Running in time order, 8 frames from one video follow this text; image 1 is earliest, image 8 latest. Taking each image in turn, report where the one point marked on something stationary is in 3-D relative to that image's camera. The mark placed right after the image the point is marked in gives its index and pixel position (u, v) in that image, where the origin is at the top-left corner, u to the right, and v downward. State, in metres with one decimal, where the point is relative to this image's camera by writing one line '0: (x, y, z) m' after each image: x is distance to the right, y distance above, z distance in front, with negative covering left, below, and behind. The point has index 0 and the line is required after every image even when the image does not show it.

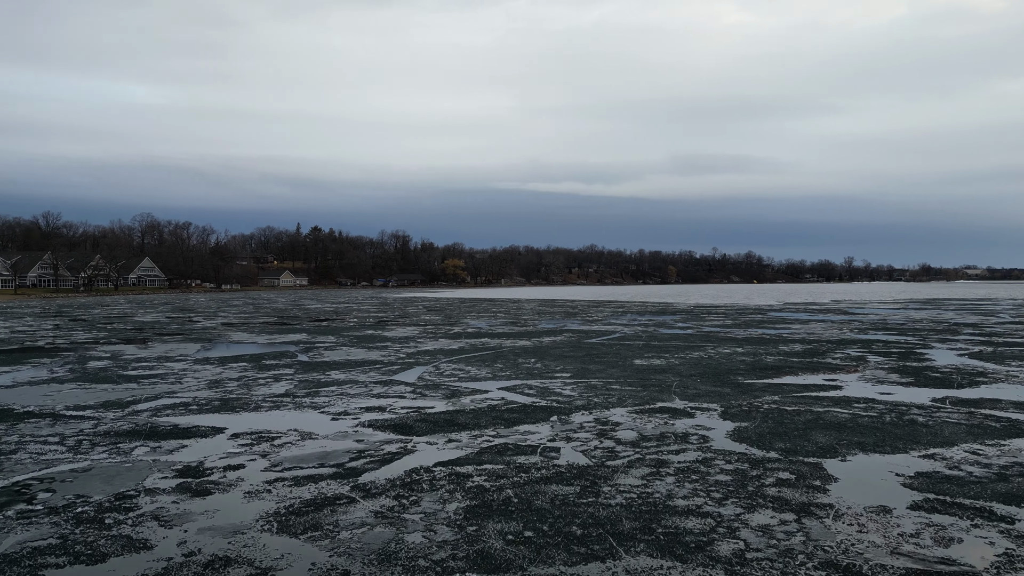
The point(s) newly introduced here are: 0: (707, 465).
0: (+2.3, -2.1, +8.4) m
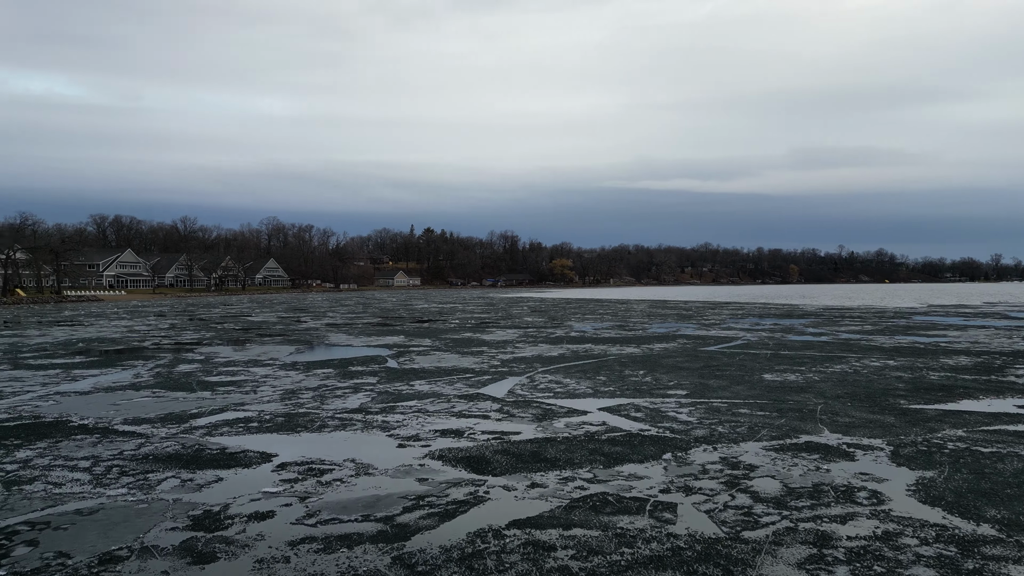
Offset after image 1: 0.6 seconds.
0: (+3.1, -2.1, +5.9) m
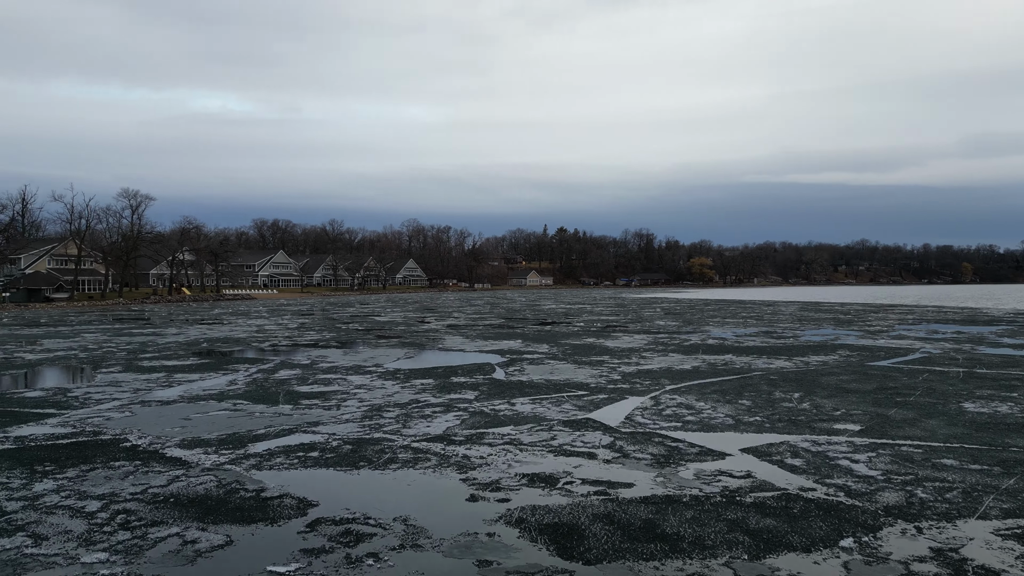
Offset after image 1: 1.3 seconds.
0: (+3.4, -2.2, +2.9) m
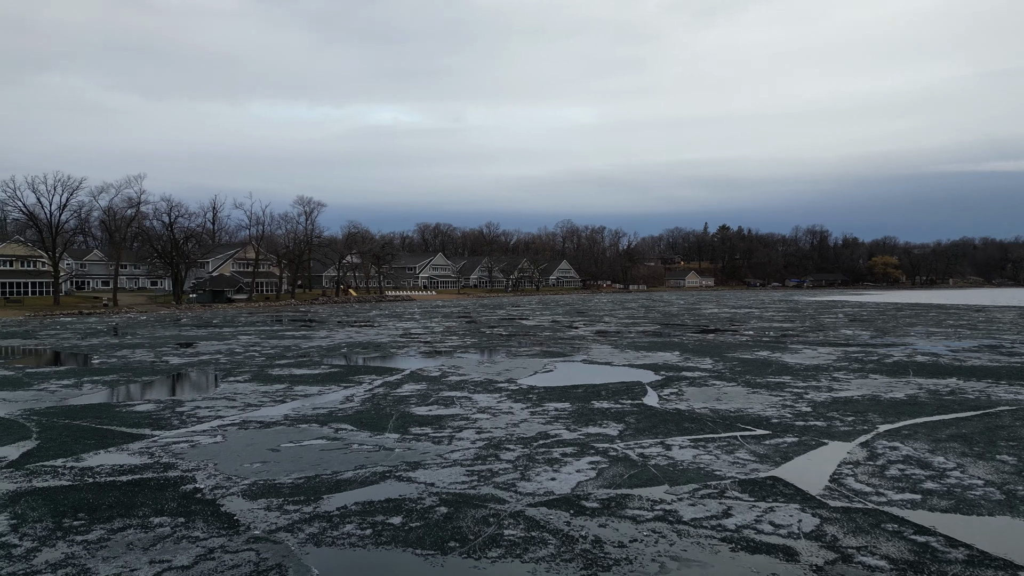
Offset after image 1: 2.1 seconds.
0: (+3.3, -2.2, -0.6) m
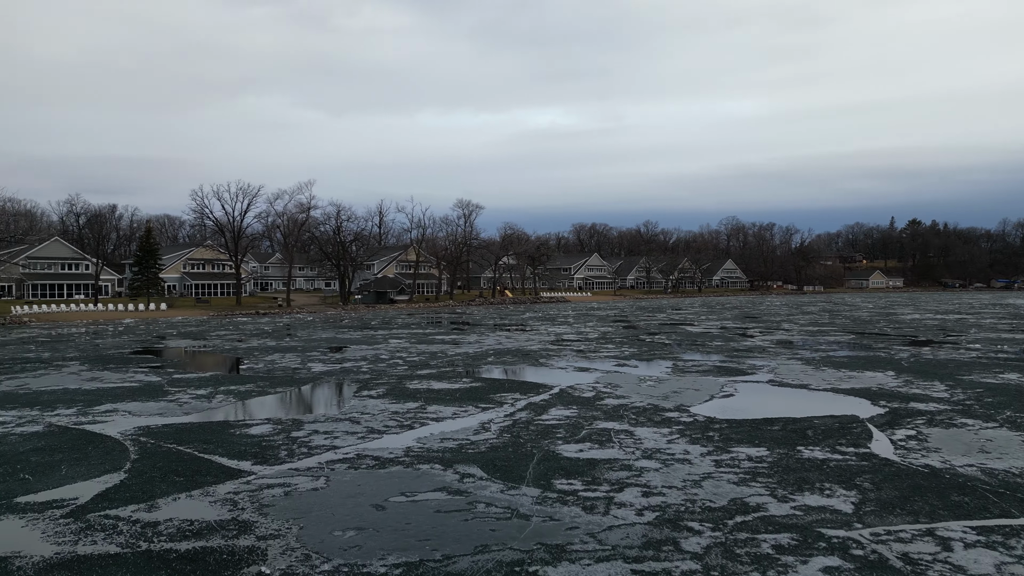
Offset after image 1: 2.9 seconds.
0: (+2.8, -2.3, -4.0) m
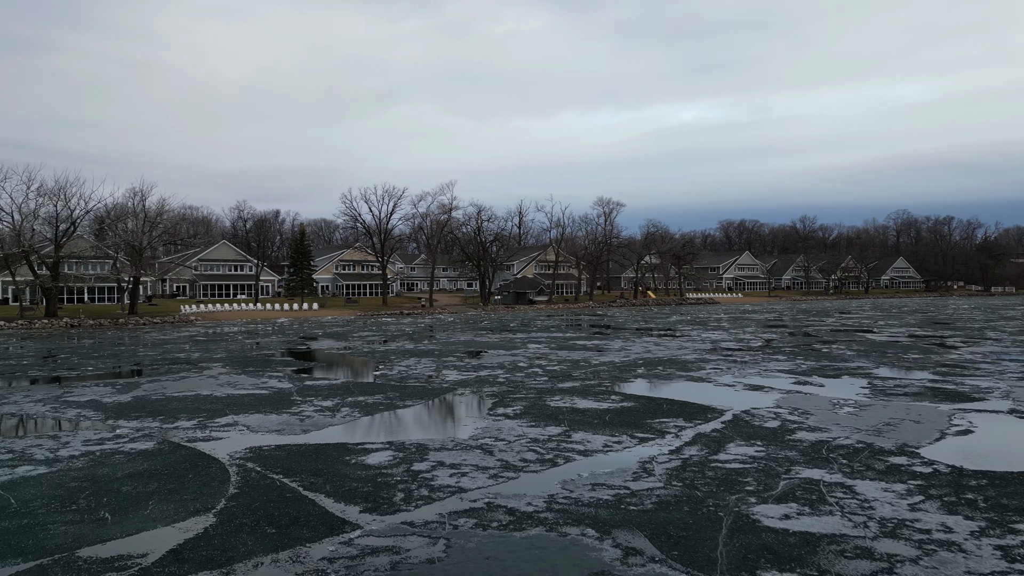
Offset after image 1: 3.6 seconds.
0: (+1.9, -2.4, -6.8) m
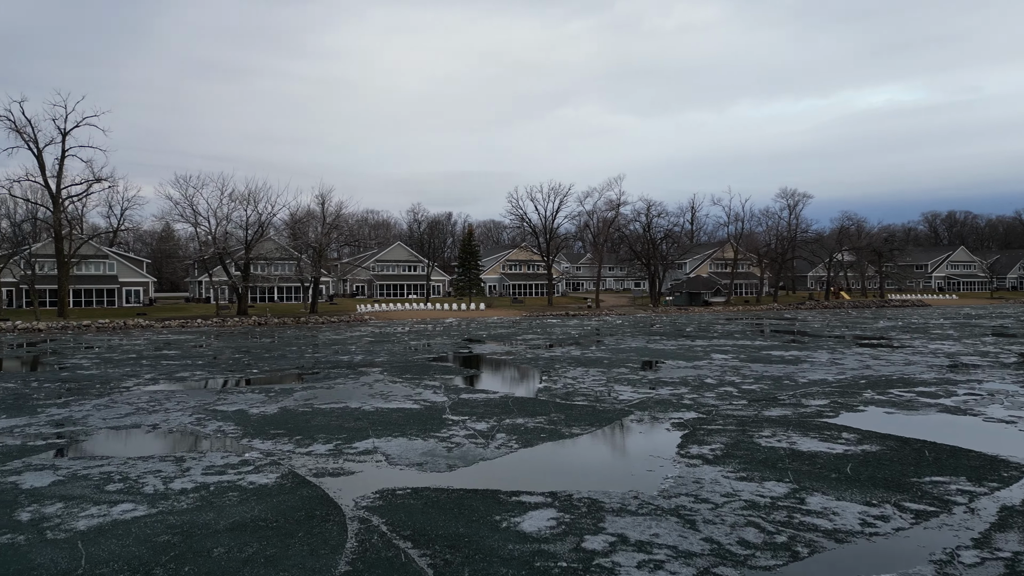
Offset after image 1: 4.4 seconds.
0: (+0.1, -2.4, -9.9) m
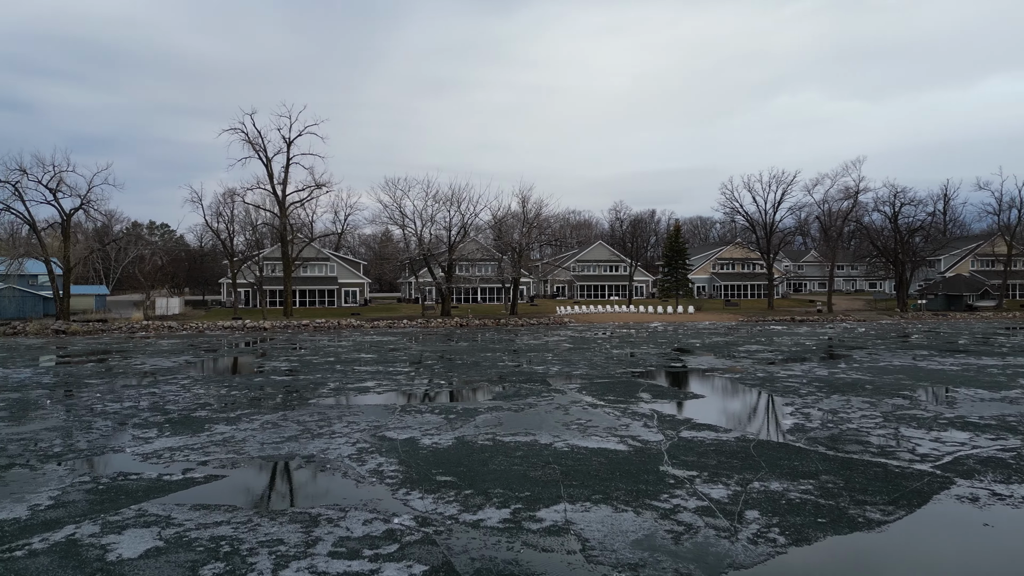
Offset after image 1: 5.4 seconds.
0: (-3.0, -2.5, -13.1) m
